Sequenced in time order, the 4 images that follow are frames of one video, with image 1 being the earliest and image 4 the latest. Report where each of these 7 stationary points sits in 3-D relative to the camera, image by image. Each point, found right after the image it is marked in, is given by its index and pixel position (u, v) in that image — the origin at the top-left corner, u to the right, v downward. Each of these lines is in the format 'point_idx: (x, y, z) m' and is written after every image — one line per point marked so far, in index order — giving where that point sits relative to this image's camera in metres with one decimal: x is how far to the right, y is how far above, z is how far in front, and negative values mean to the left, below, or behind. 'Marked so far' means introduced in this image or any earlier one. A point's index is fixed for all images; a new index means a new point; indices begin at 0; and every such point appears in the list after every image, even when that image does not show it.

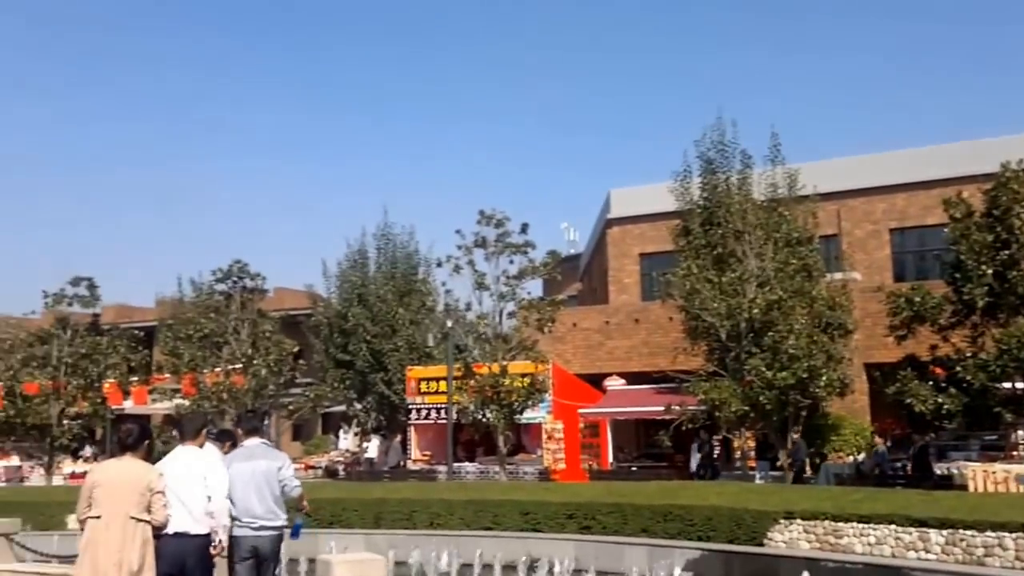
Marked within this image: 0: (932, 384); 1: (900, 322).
0: (+6.6, -1.4, +18.8) m
1: (+6.1, -0.5, +18.9) m
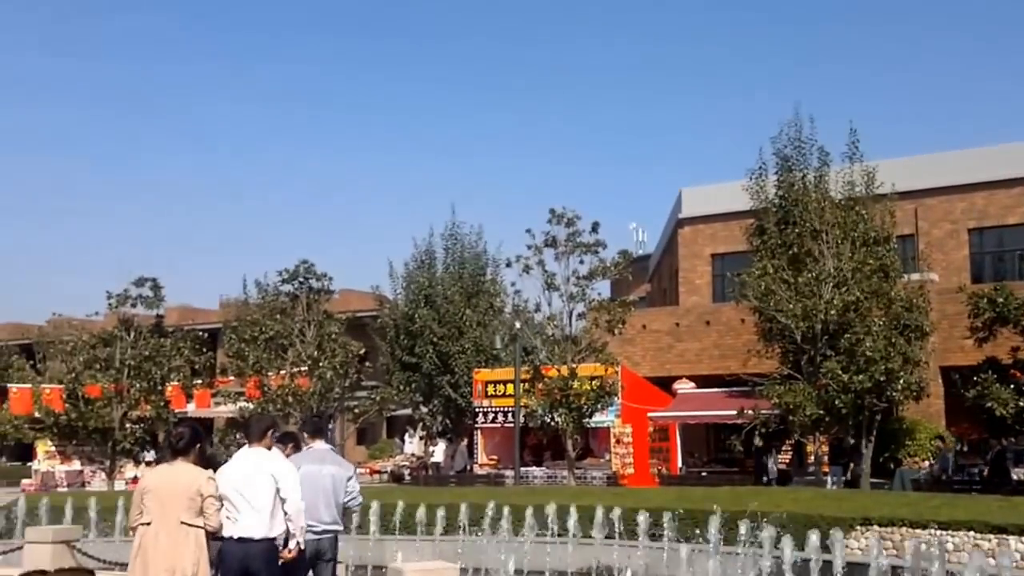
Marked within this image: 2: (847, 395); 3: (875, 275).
0: (+7.6, -1.5, +18.0) m
1: (+7.1, -0.5, +18.2) m
2: (+5.2, -1.7, +19.3) m
3: (+5.9, +0.2, +20.1) m
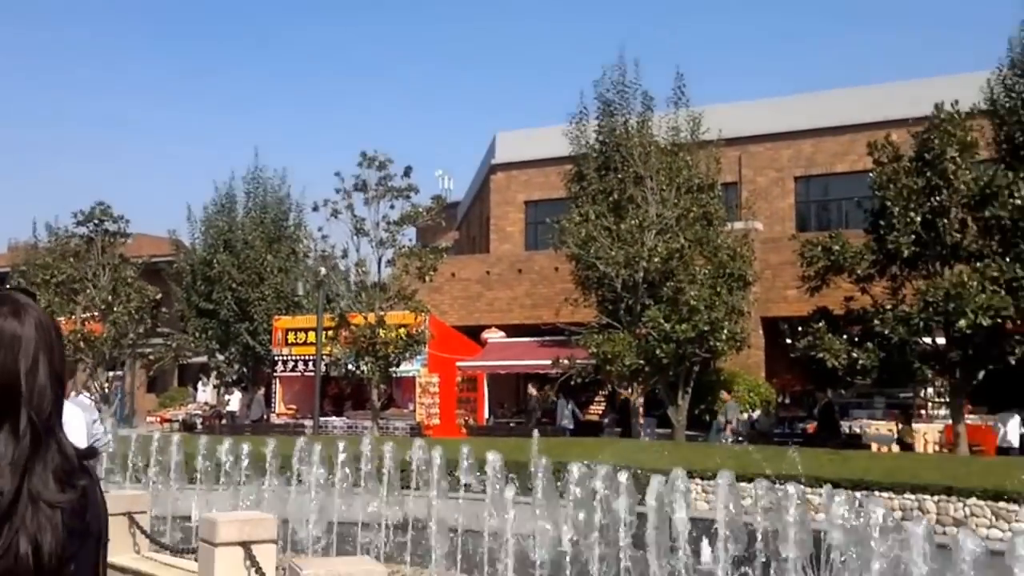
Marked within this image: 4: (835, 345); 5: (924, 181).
0: (+5.0, -0.7, +18.2) m
1: (+4.5, +0.3, +18.3) m
2: (+2.4, -0.9, +19.0) m
3: (+3.0, +1.1, +19.9) m
4: (+4.7, -0.9, +17.9) m
5: (+6.0, +1.7, +17.9) m
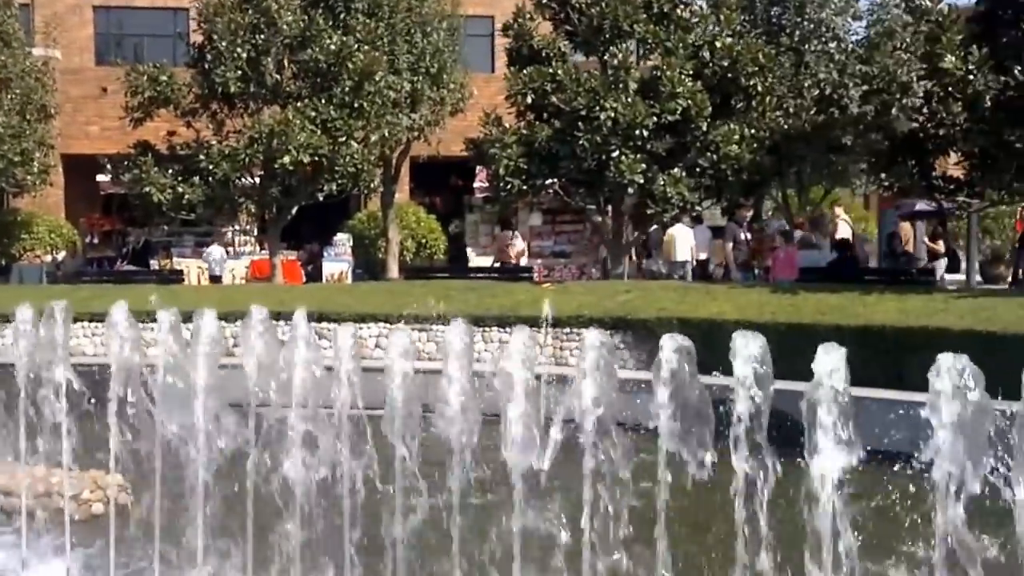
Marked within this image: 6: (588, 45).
0: (-5.1, +1.7, +18.5) m
1: (-5.4, +2.7, +18.1) m
2: (-7.5, +1.6, +17.4) m
3: (-7.6, +3.6, +18.2) m
4: (-5.1, +1.6, +18.0) m
5: (-4.0, +4.1, +18.7) m
6: (+1.2, +3.9, +19.5) m
